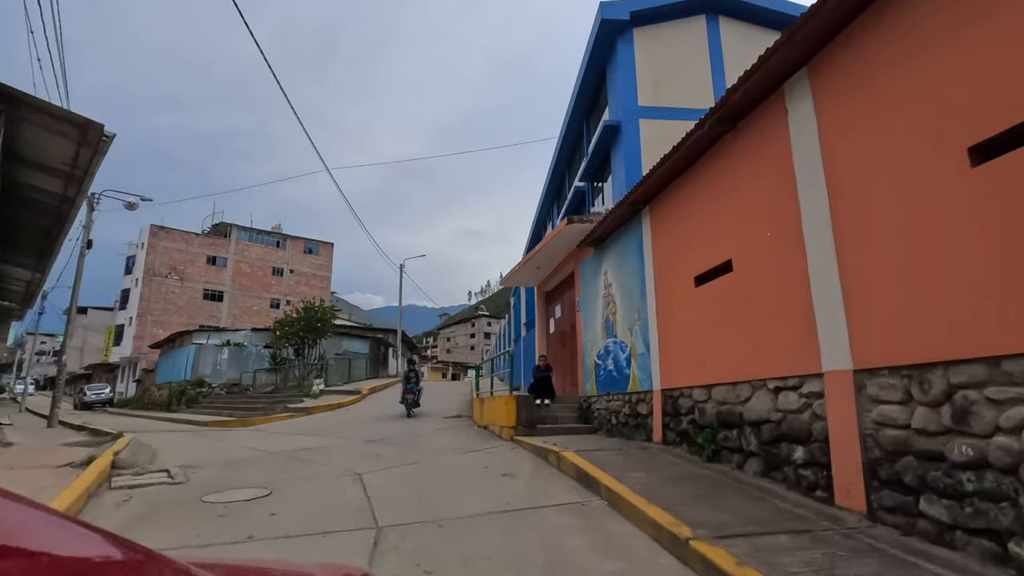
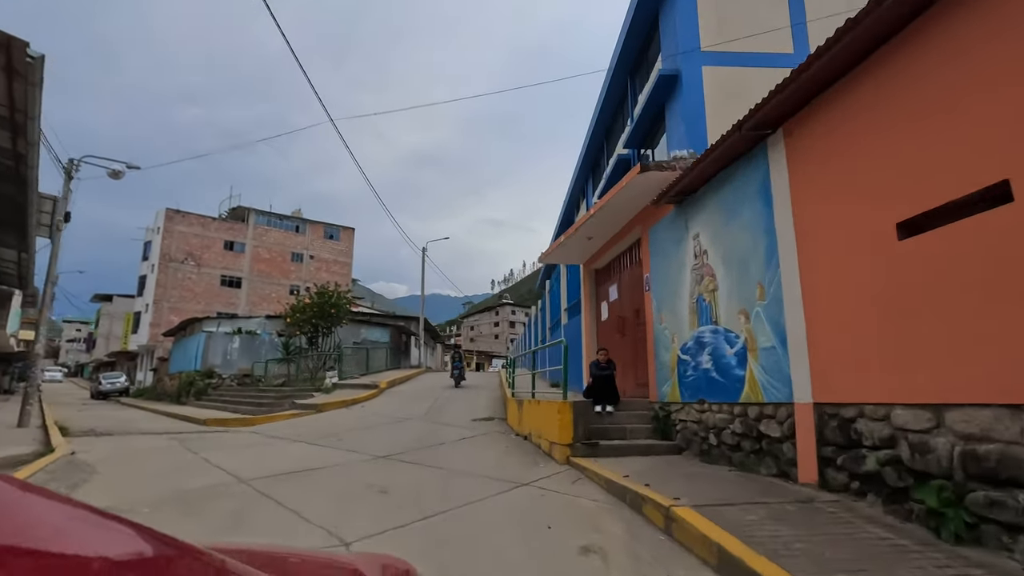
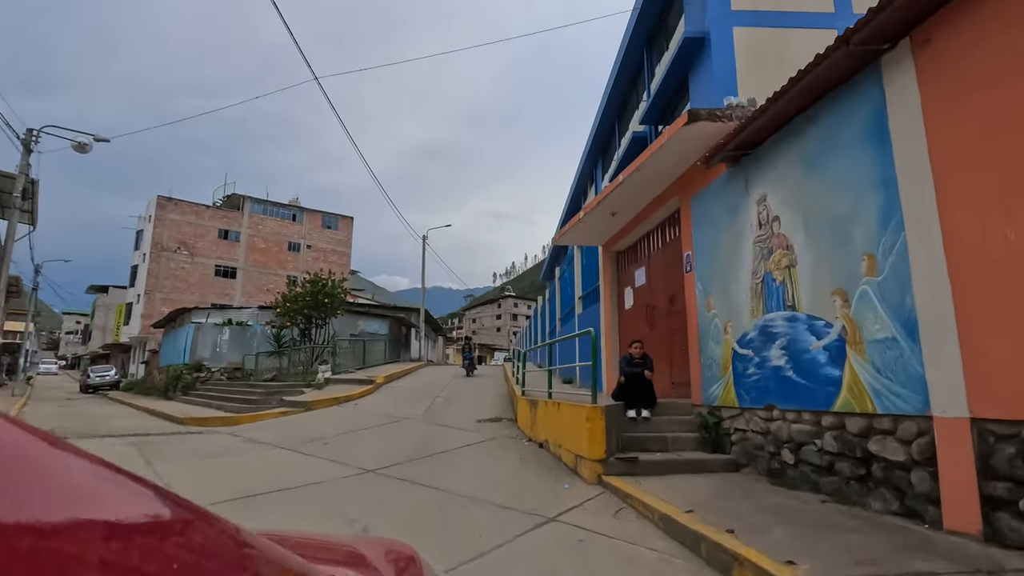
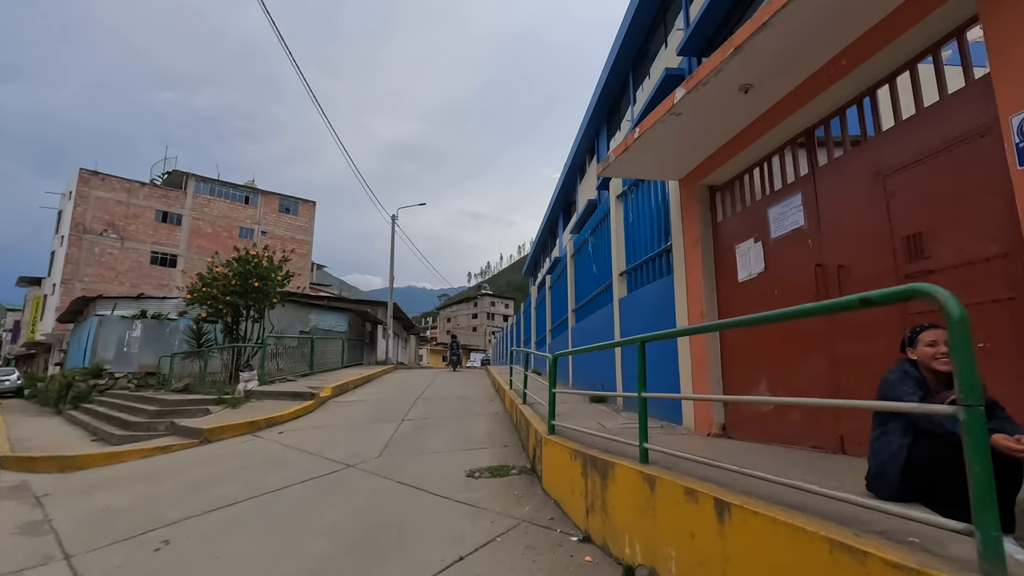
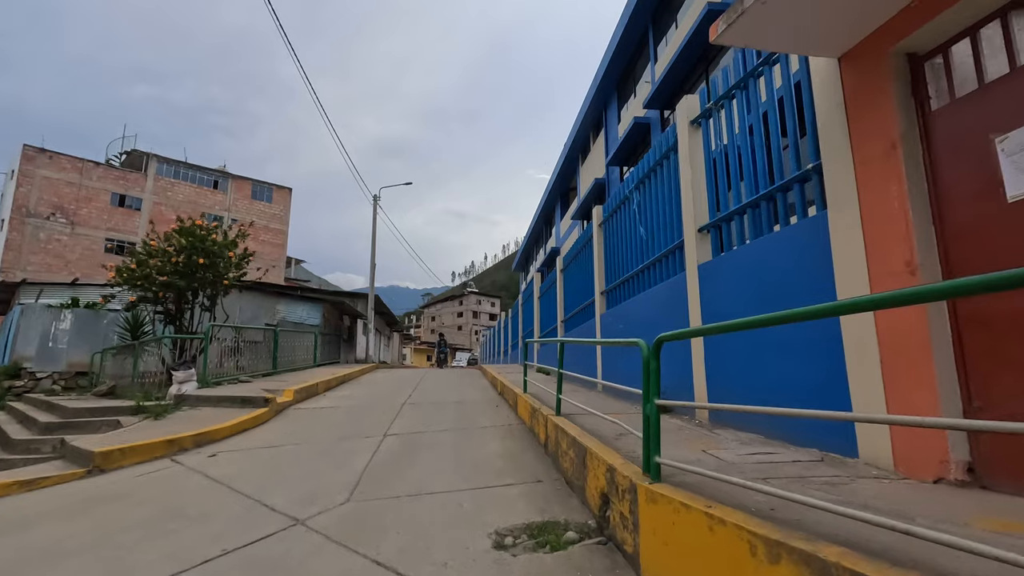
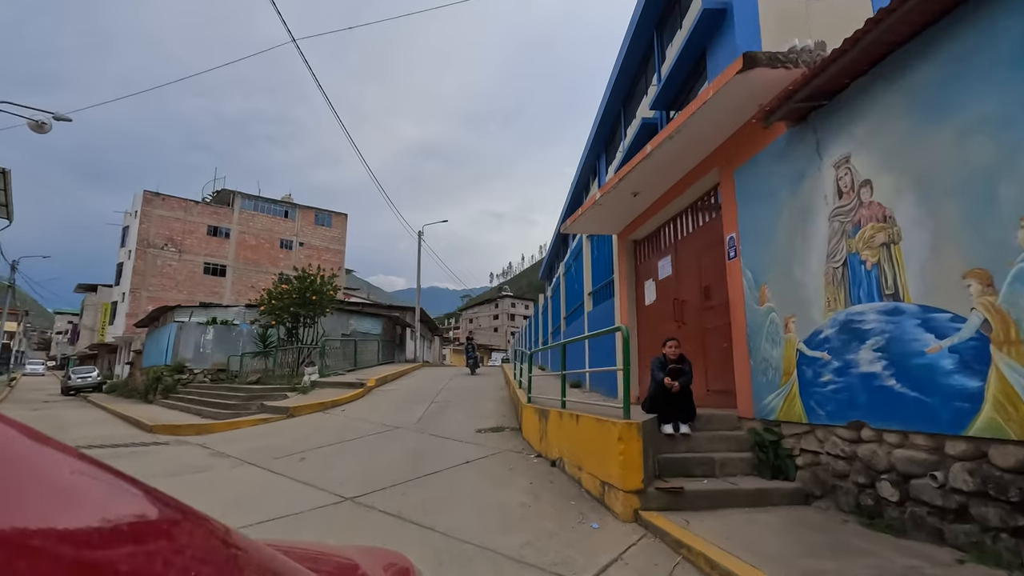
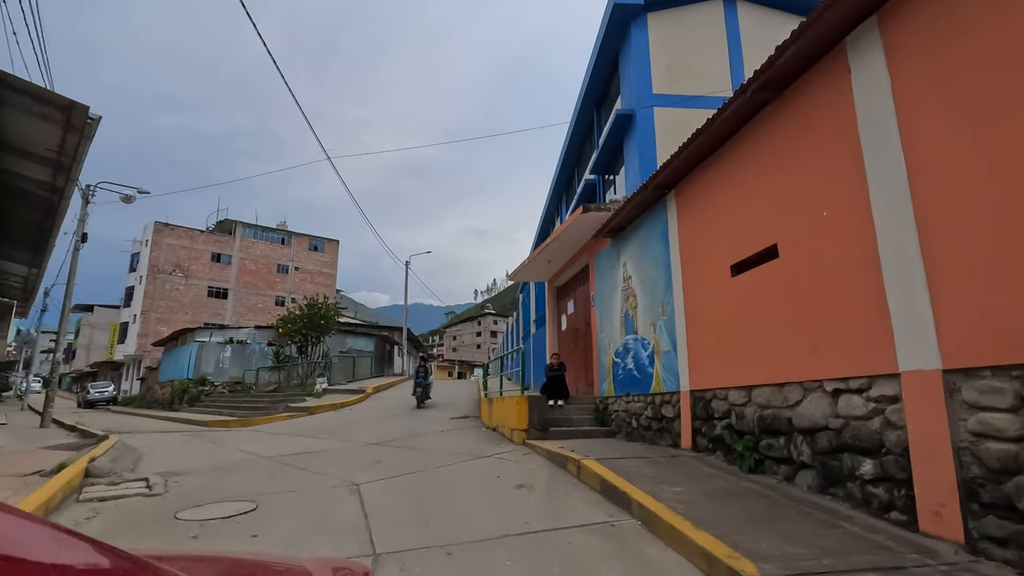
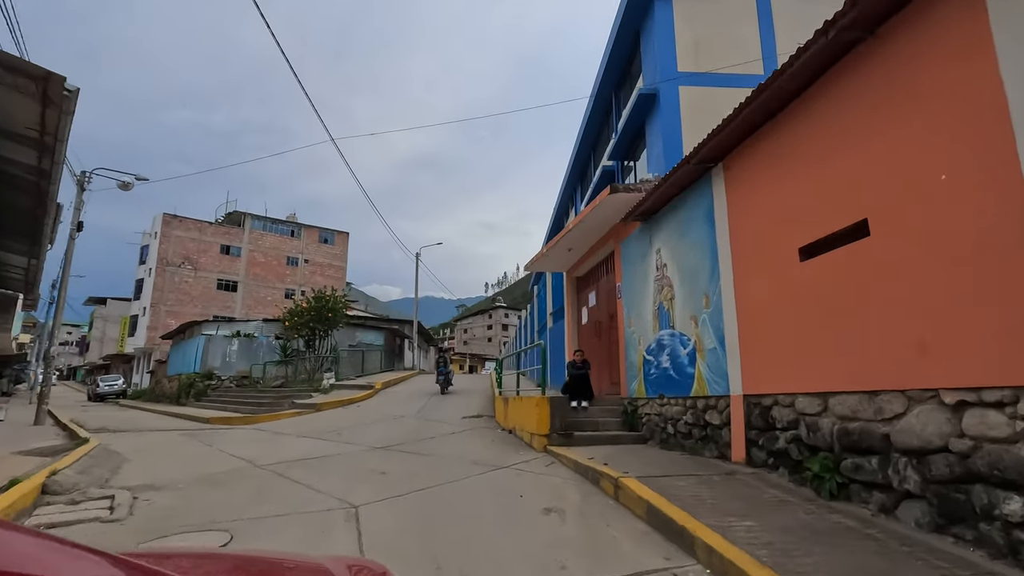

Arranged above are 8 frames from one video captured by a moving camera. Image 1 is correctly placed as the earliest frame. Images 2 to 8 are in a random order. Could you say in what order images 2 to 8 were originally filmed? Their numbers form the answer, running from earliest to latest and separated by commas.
7, 8, 2, 3, 6, 4, 5
